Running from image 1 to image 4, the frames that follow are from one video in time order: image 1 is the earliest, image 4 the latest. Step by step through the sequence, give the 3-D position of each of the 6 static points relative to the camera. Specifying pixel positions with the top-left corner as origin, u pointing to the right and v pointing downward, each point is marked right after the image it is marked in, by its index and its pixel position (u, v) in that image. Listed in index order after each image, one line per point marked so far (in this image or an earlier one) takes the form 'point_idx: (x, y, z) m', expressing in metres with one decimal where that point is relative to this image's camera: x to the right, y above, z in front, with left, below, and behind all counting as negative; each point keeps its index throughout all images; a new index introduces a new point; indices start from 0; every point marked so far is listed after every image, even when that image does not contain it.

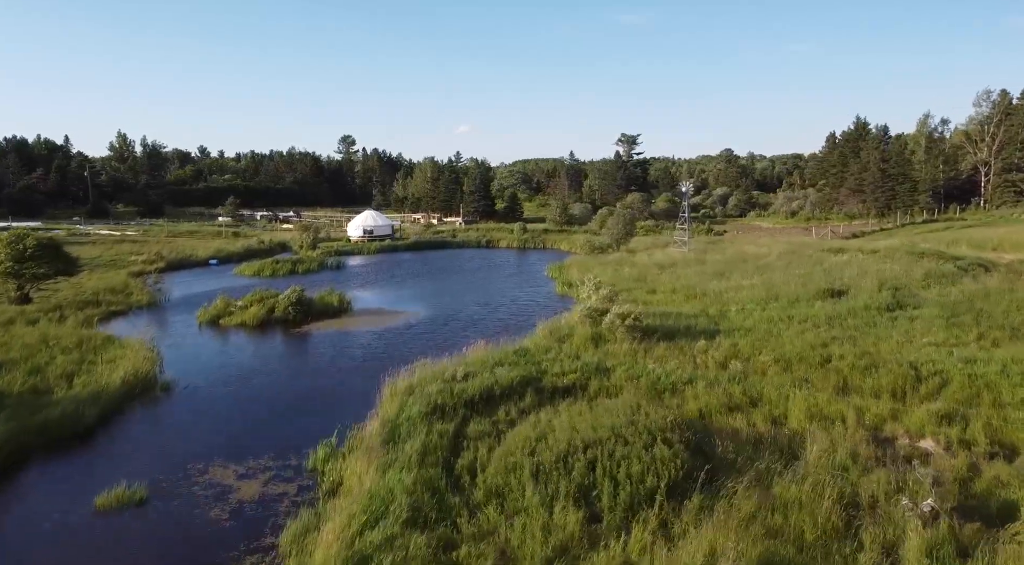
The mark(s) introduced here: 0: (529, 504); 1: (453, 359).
0: (+0.2, -2.8, +9.3) m
1: (-1.4, -1.8, +17.3) m
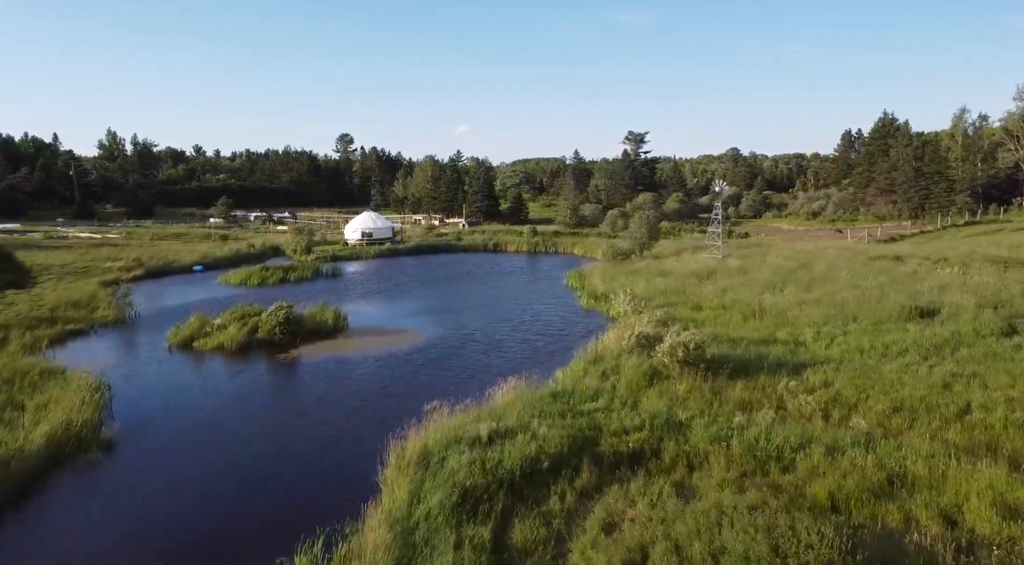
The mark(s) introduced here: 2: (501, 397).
0: (+0.9, -3.2, +5.5) m
1: (-0.7, -2.3, +13.5) m
2: (-0.2, -2.2, +14.2) m
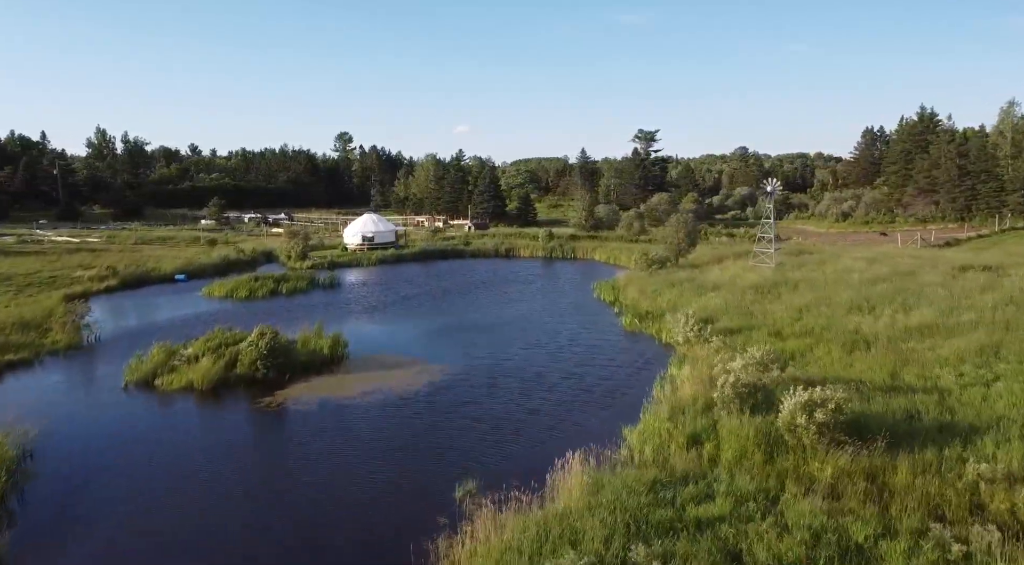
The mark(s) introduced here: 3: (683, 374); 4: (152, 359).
0: (+1.9, -3.8, +1.2) m
1: (+0.3, -2.8, +9.2) m
2: (+0.8, -2.7, +9.9) m
3: (+3.7, -1.9, +16.0) m
4: (-9.0, -1.9, +18.5) m
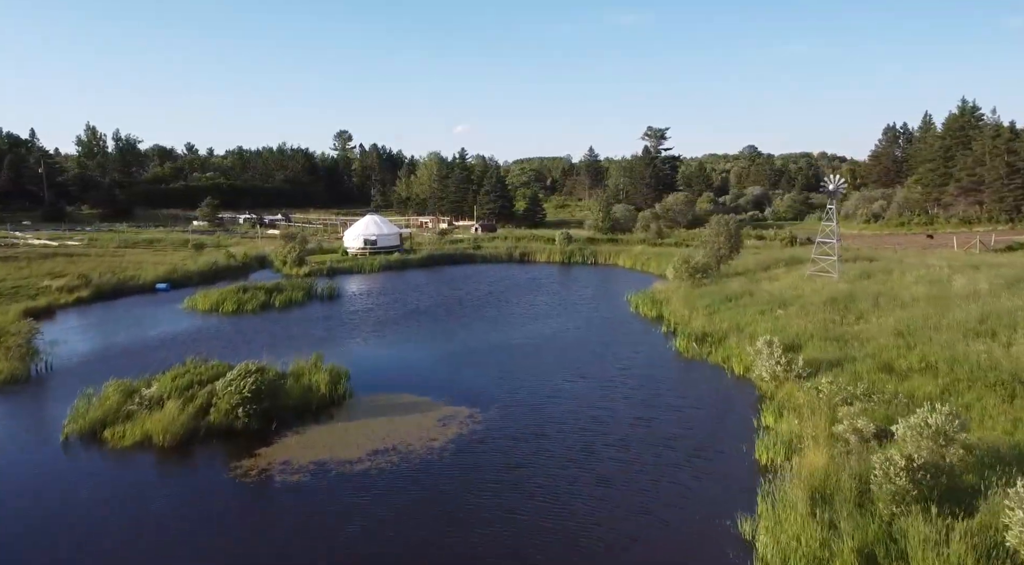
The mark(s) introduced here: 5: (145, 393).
0: (+2.9, -4.2, -2.6) m
1: (+1.3, -3.3, +5.4) m
2: (+1.7, -3.2, +6.0) m
3: (+4.6, -2.3, +12.1) m
4: (-8.1, -2.4, +14.7) m
5: (-7.4, -2.2, +14.8) m
